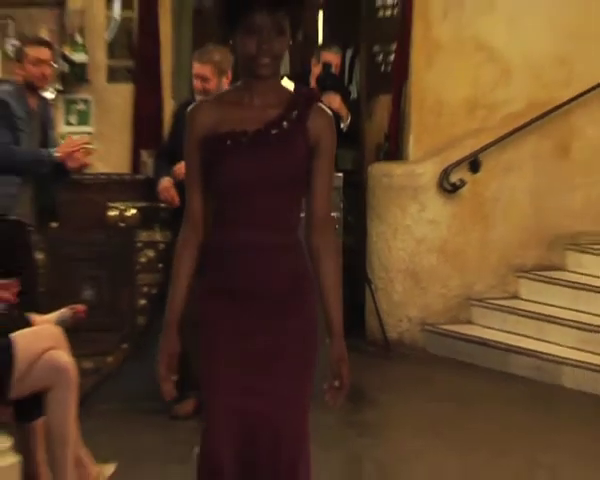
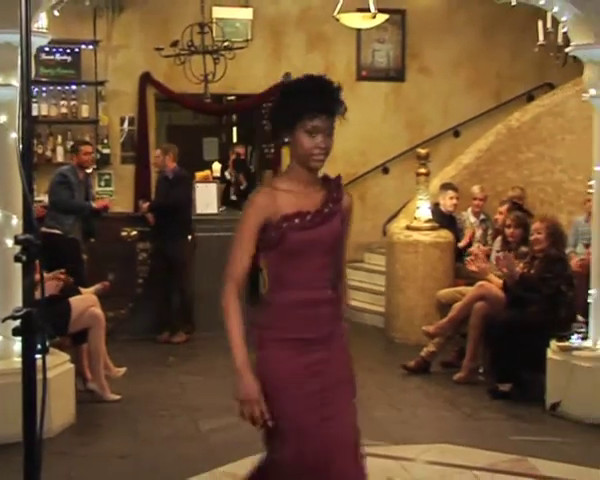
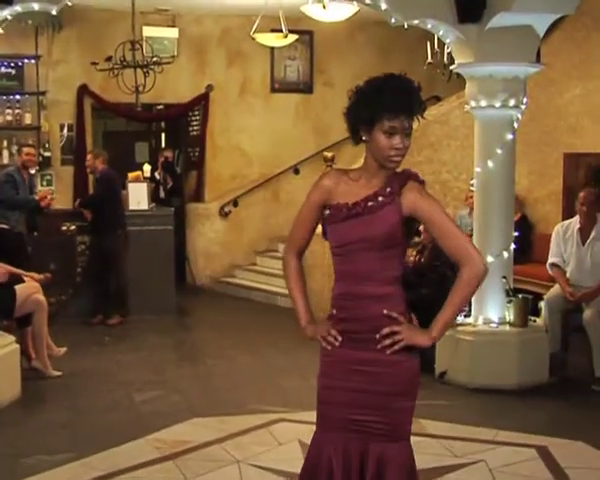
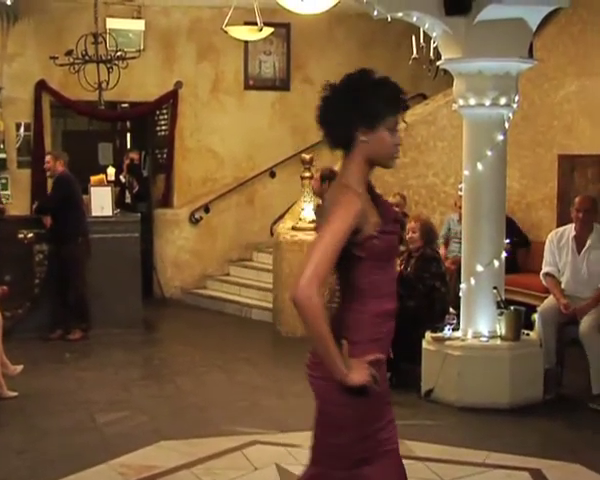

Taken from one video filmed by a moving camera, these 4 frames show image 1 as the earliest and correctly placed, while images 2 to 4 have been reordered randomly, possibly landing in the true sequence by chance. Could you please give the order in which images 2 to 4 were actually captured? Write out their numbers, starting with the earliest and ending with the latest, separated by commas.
2, 3, 4
